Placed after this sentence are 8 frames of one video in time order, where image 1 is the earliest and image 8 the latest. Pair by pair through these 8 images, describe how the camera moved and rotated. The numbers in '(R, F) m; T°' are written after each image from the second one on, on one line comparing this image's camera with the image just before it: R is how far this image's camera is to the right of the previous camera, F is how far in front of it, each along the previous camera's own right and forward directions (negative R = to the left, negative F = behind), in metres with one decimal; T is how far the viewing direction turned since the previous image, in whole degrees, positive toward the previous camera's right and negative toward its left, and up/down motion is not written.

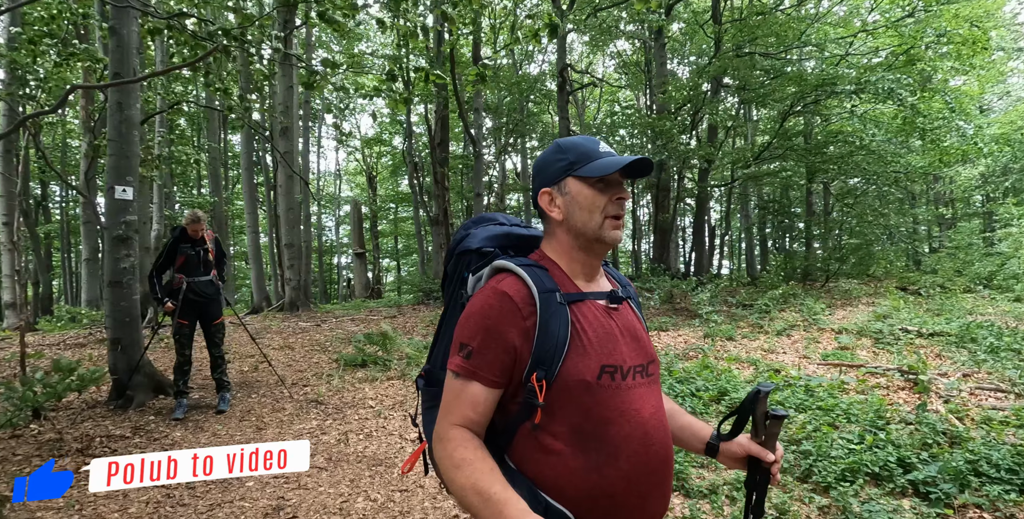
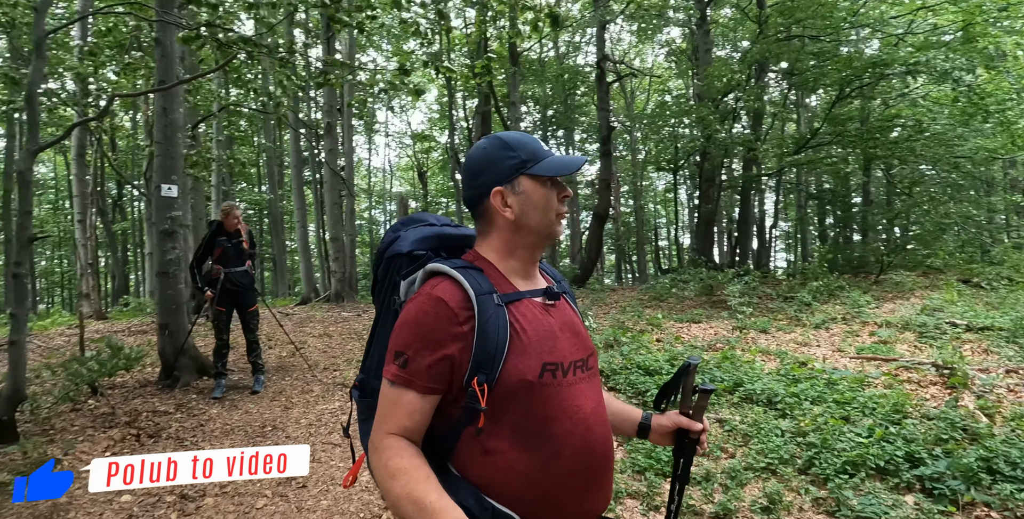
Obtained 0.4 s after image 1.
(+0.4, -0.1) m; -6°
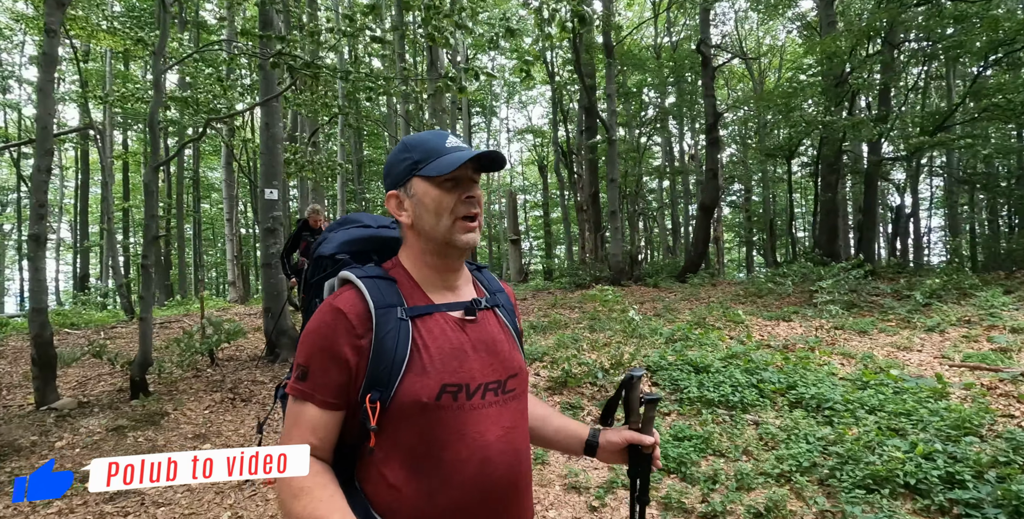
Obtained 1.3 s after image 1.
(+0.9, -0.1) m; -13°
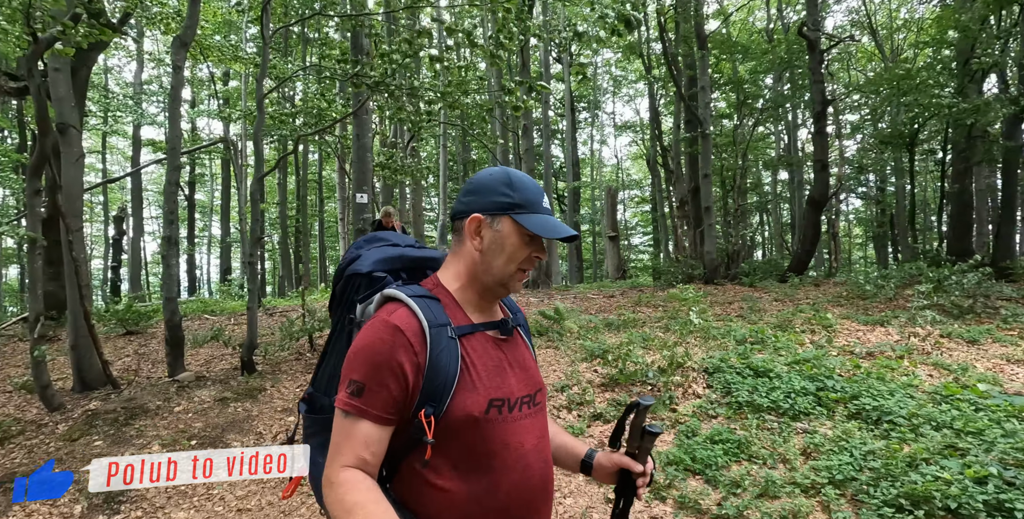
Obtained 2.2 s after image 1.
(+0.6, -0.2) m; -11°
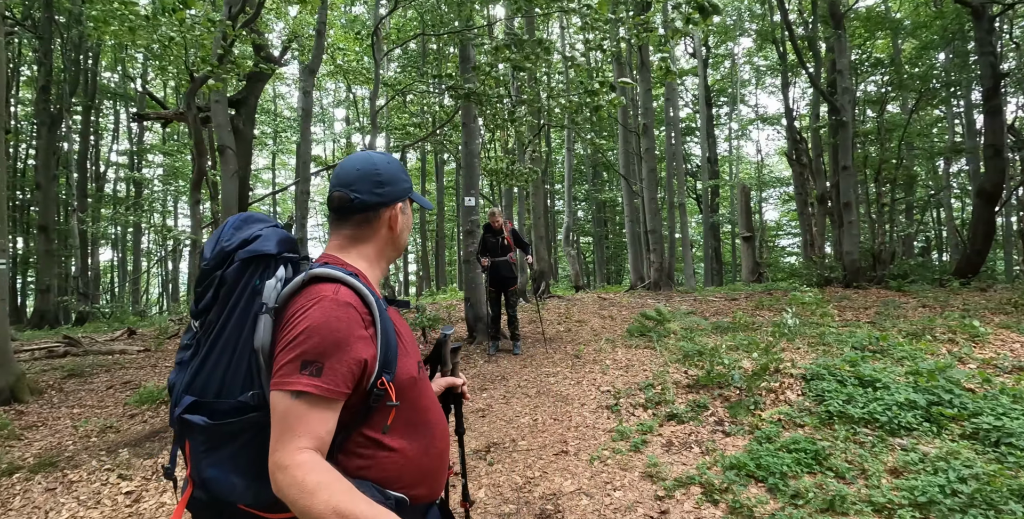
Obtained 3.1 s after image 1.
(+0.6, -0.1) m; -14°
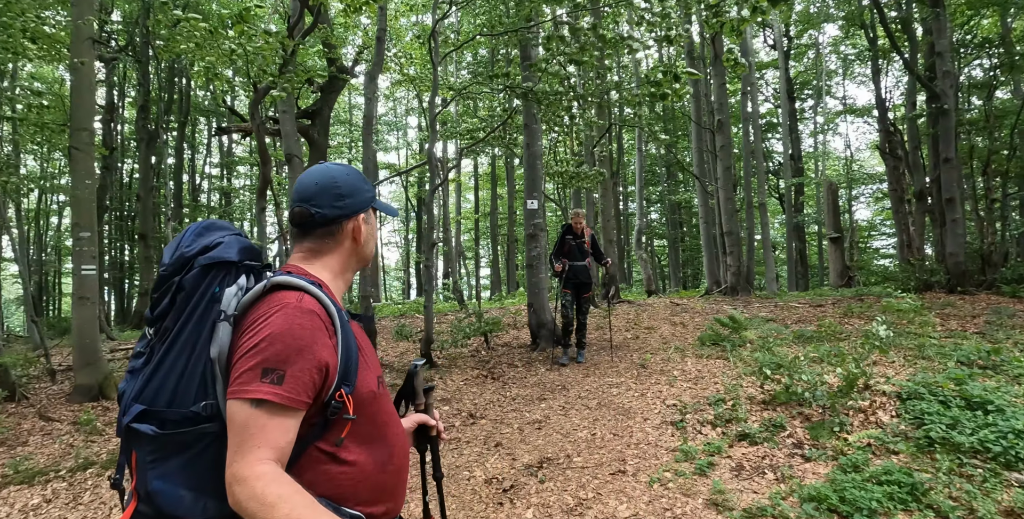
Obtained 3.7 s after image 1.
(+0.1, +0.2) m; -7°
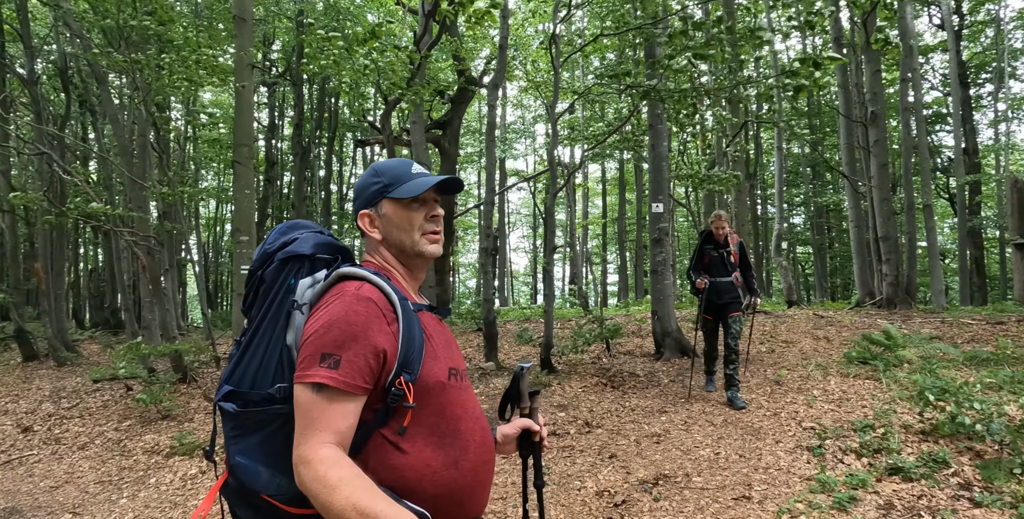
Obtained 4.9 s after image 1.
(+0.1, +0.1) m; -12°
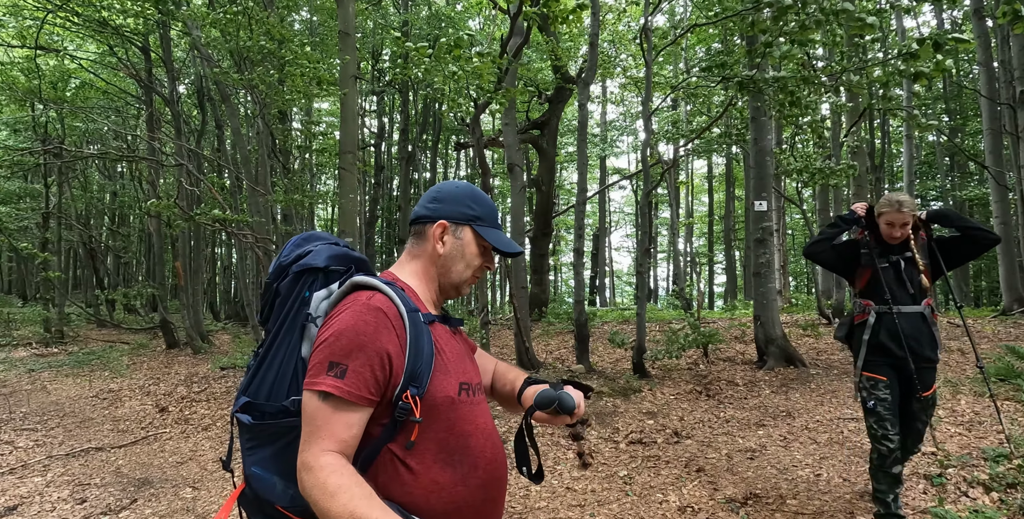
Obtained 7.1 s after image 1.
(+0.1, 0.0) m; -10°
